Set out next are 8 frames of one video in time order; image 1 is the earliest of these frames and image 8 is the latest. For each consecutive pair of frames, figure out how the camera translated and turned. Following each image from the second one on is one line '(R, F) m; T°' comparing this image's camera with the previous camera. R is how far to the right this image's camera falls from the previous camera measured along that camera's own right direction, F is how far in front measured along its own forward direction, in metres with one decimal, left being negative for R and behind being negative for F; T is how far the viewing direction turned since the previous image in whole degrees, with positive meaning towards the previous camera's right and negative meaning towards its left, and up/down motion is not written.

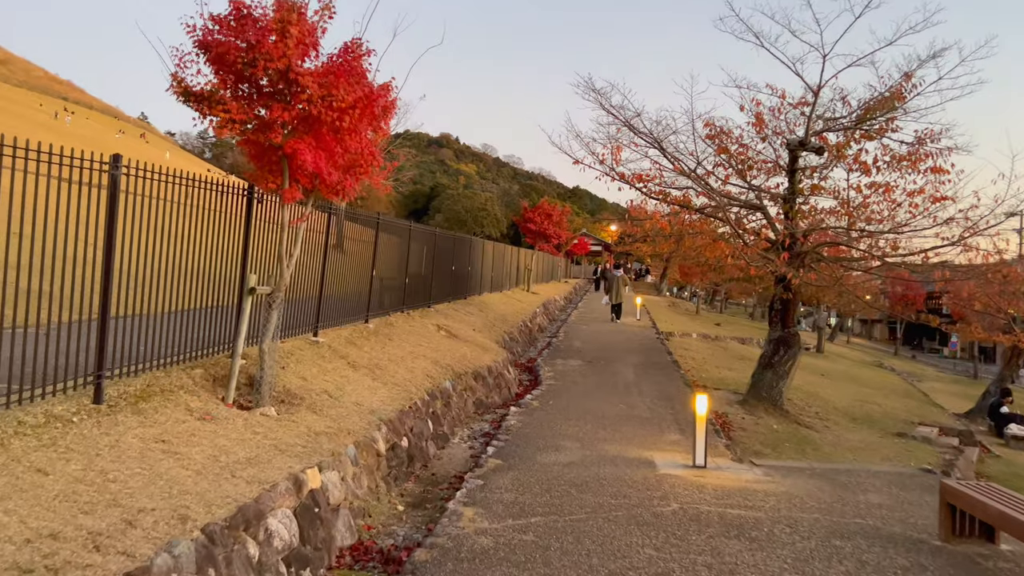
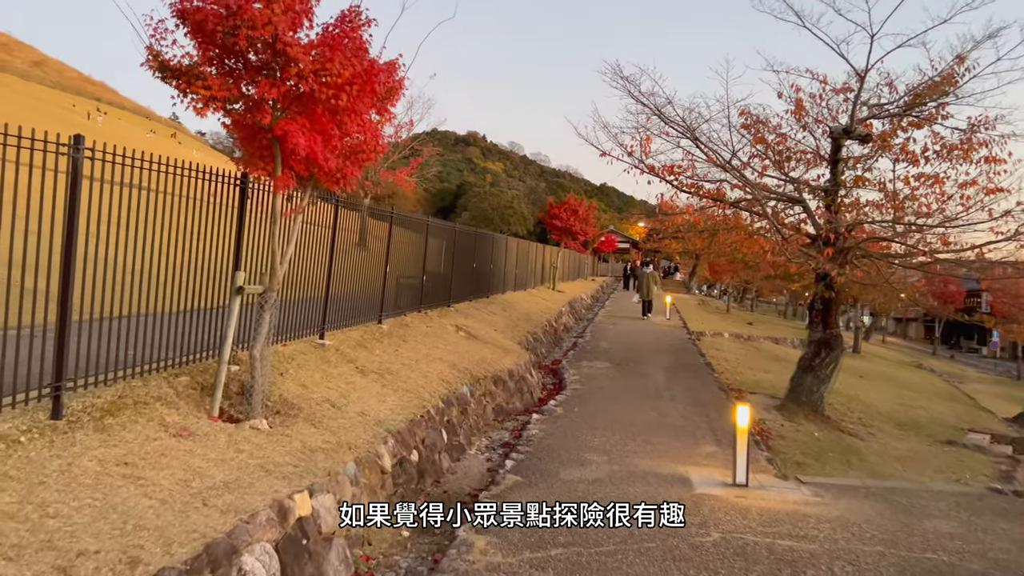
(0.0, +0.6) m; -2°
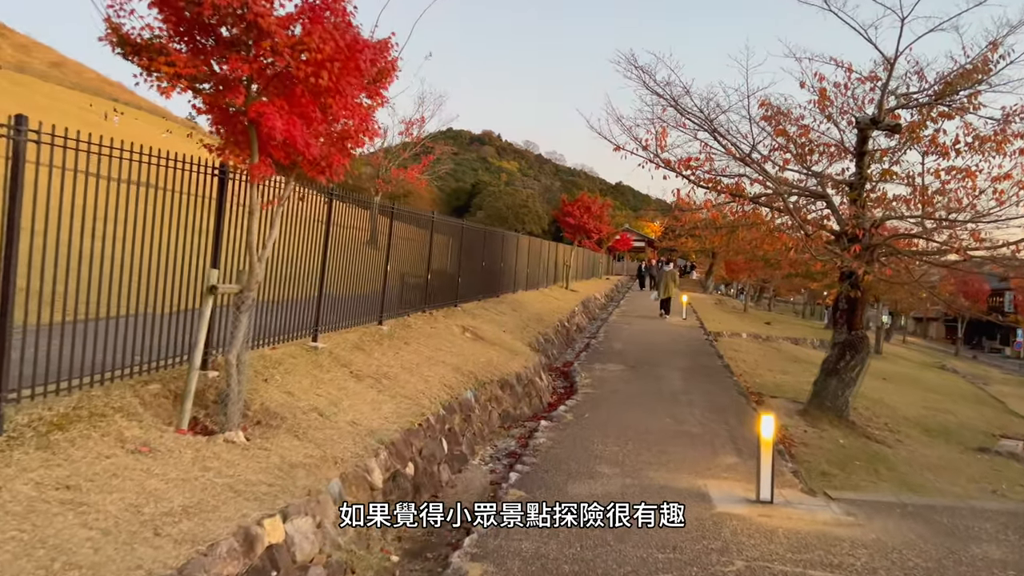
(+0.1, +0.5) m; -1°
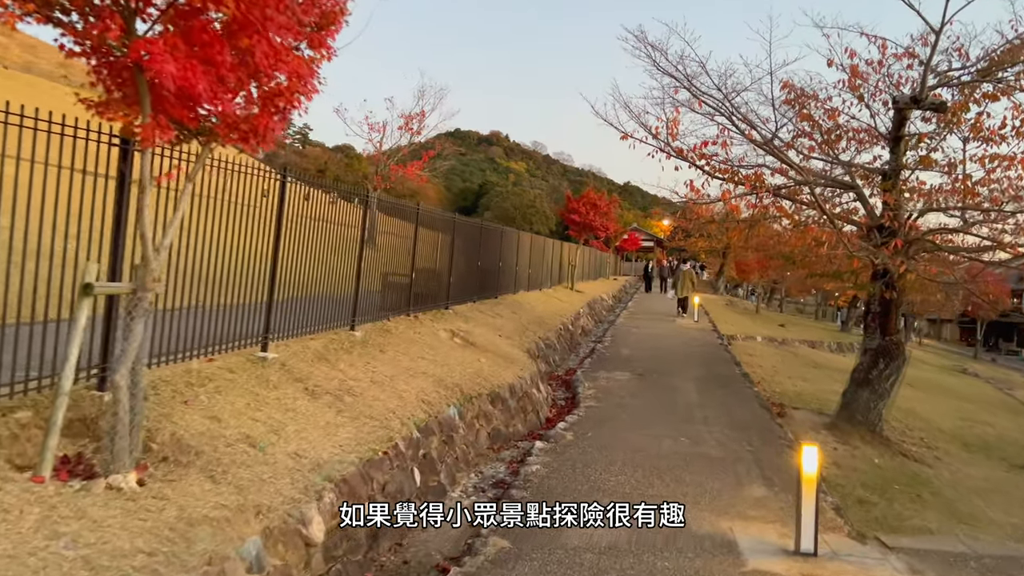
(+0.1, +1.0) m; -1°
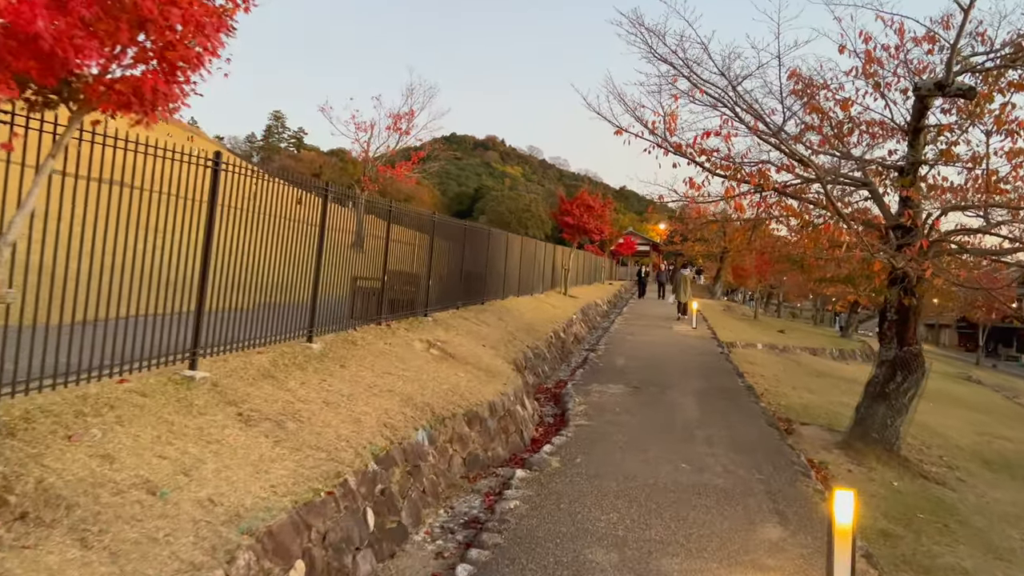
(+0.1, +0.8) m; 0°
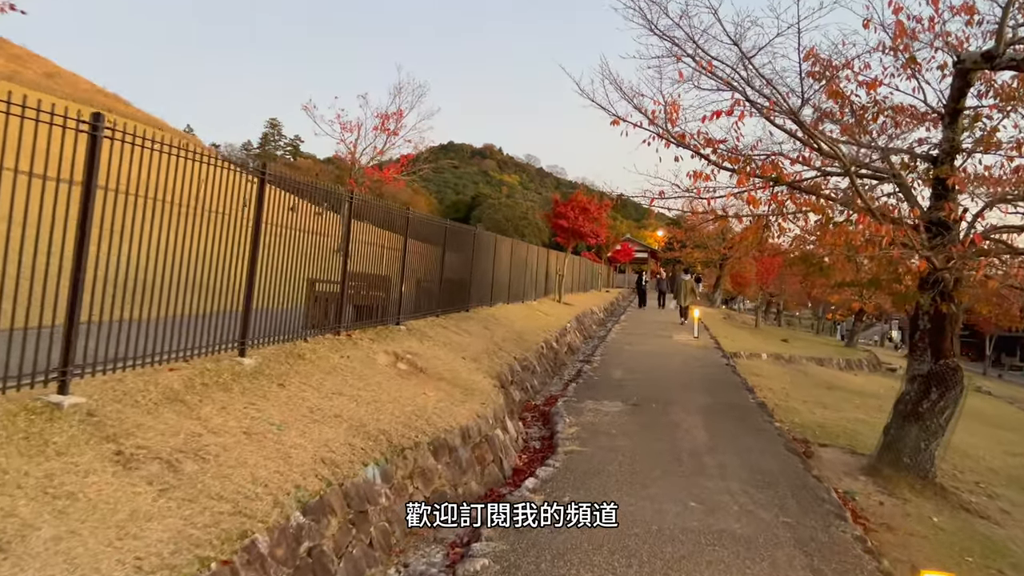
(+0.1, +1.0) m; 0°
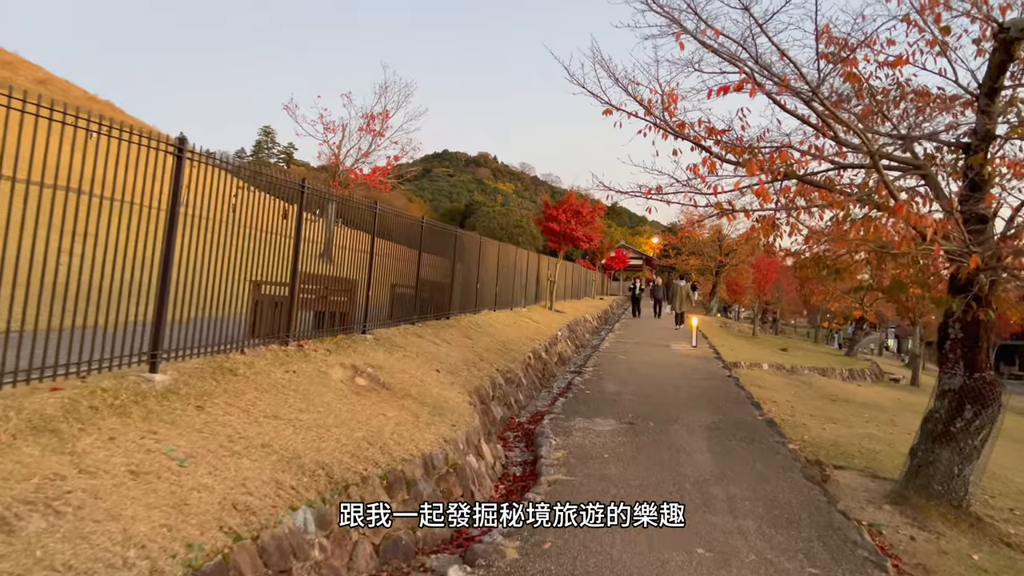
(+0.1, +0.9) m; 0°
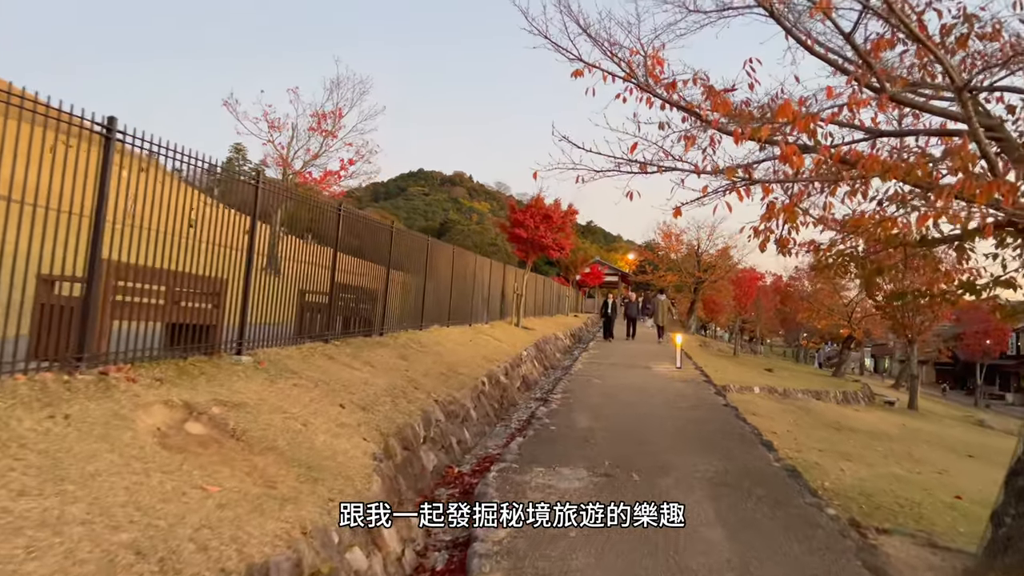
(+0.3, +2.0) m; +2°
